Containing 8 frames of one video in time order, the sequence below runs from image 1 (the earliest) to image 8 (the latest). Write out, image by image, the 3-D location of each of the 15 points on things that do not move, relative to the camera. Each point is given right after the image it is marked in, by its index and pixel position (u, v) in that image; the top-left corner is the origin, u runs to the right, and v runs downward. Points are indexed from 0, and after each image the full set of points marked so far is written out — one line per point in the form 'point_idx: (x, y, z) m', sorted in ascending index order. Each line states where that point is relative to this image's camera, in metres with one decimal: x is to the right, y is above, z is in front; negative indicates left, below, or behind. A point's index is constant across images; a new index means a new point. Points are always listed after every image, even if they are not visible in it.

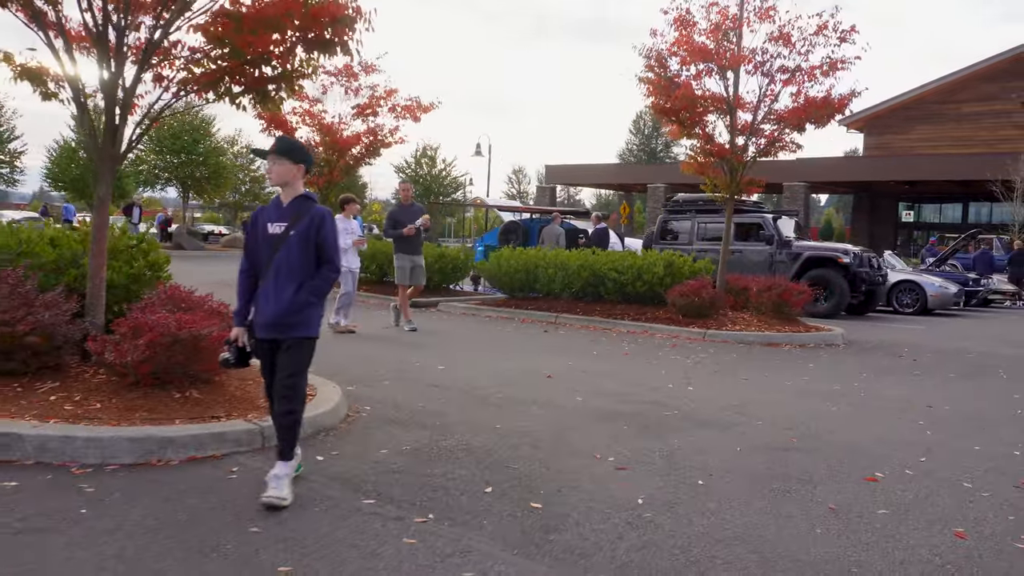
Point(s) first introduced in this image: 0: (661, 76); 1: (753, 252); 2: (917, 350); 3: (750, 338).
0: (+2.2, +3.1, +13.2) m
1: (+5.0, +0.7, +18.6) m
2: (+5.4, -0.8, +11.8) m
3: (+3.2, -0.7, +11.9) m
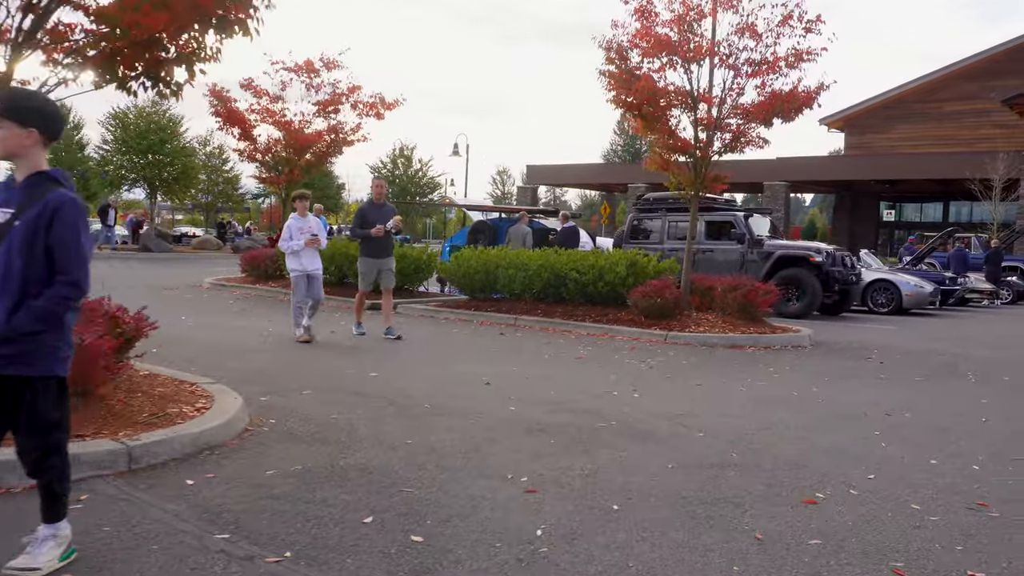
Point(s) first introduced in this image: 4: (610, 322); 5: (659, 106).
0: (+1.6, +3.1, +12.7) m
1: (+4.3, +0.7, +18.1) m
2: (+4.8, -0.8, +11.4) m
3: (+2.6, -0.7, +11.4) m
4: (+1.4, -0.5, +12.7) m
5: (+2.1, +2.6, +12.7) m
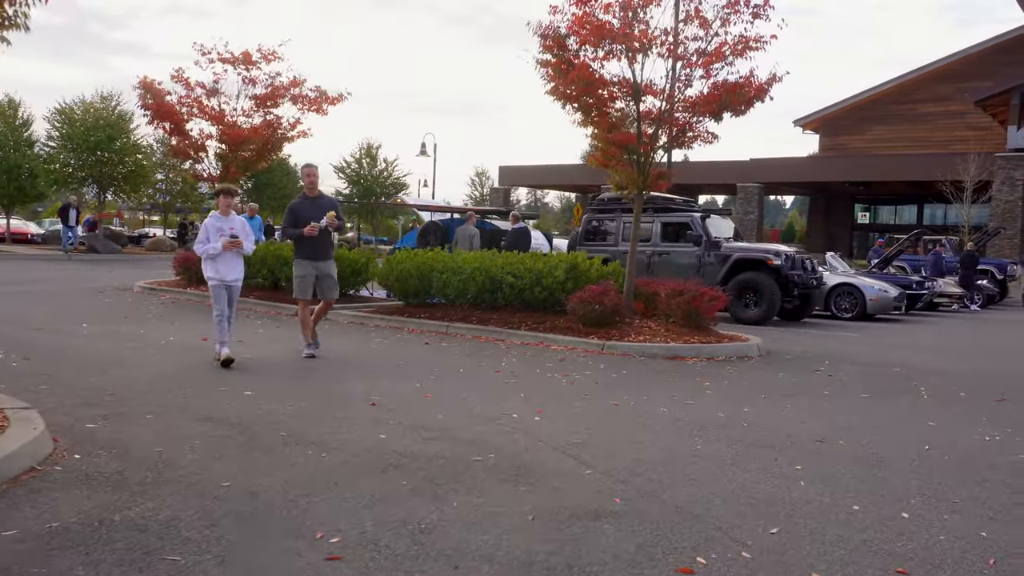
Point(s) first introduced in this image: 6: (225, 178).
0: (+0.6, +3.1, +11.8) m
1: (+3.2, +0.7, +17.3) m
2: (+3.9, -0.9, +10.5) m
3: (+1.7, -0.7, +10.5) m
4: (+0.4, -0.6, +11.8) m
5: (+1.2, +2.5, +11.8) m
6: (-6.0, +2.3, +18.5) m
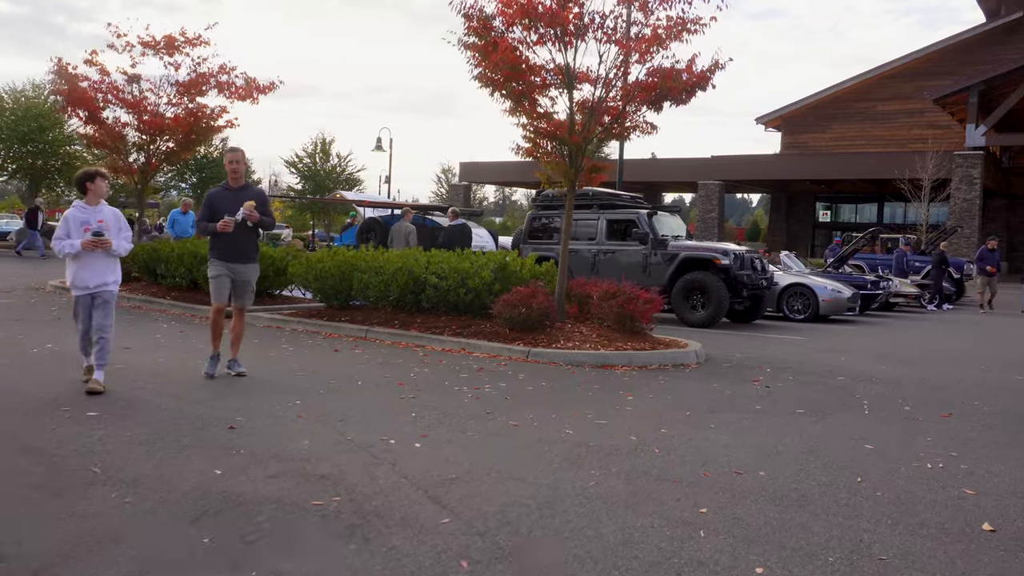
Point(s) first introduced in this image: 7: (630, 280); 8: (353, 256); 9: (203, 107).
0: (-0.3, +3.0, +10.9) m
1: (+2.1, +0.6, +16.5) m
2: (+3.0, -0.9, +9.8) m
3: (+0.7, -0.8, +9.7) m
4: (-0.5, -0.6, +10.9) m
5: (+0.2, +2.5, +11.0) m
6: (-7.2, +2.3, +17.4) m
7: (+2.2, +0.1, +16.4) m
8: (-2.3, +0.5, +12.7) m
9: (-6.1, +3.5, +17.4) m
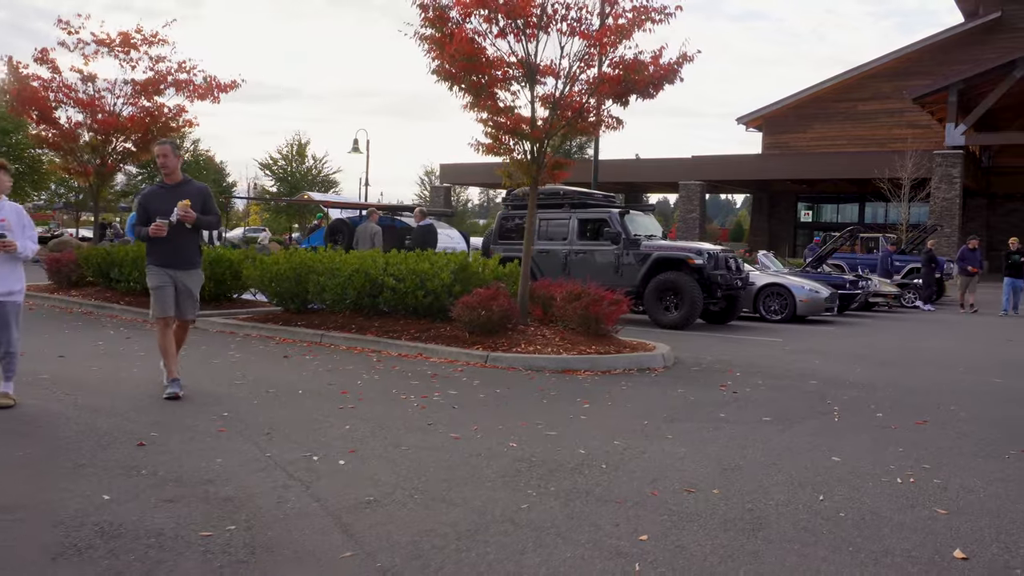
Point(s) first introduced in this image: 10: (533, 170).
0: (-0.8, +3.0, +10.4) m
1: (+1.5, +0.6, +16.0) m
2: (+2.5, -0.9, +9.4) m
3: (+0.3, -0.8, +9.2) m
4: (-1.0, -0.6, +10.4) m
5: (-0.3, +2.5, +10.5) m
6: (-7.8, +2.2, +16.8) m
7: (+1.6, +0.1, +16.0) m
8: (-2.8, +0.4, +12.2) m
9: (-6.7, +3.4, +16.8) m
10: (+0.3, +1.5, +10.9) m
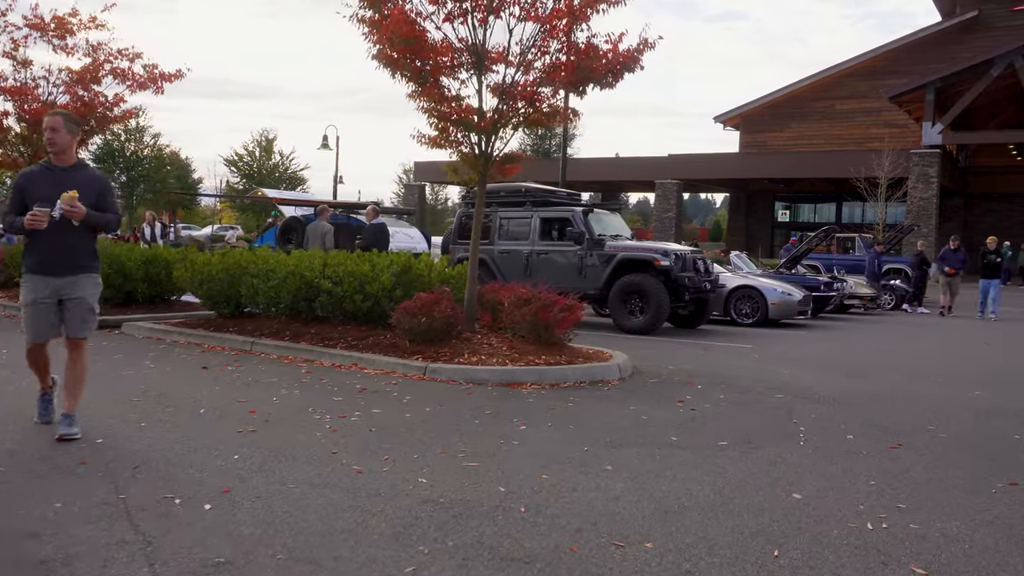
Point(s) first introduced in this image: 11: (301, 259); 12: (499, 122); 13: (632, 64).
0: (-1.4, +3.0, +9.6) m
1: (+0.8, +0.6, +15.2) m
2: (+1.9, -1.0, +8.6) m
3: (-0.3, -0.8, +8.4) m
4: (-1.6, -0.7, +9.5) m
5: (-0.9, +2.4, +9.7) m
6: (-8.5, +2.2, +15.8) m
7: (+0.9, +0.1, +15.2) m
8: (-3.4, +0.4, +11.3) m
9: (-7.4, +3.4, +15.8) m
10: (-0.3, +1.4, +10.1) m
11: (-2.5, +0.3, +10.7) m
12: (-0.1, +1.9, +10.0) m
13: (+1.4, +2.6, +10.2) m
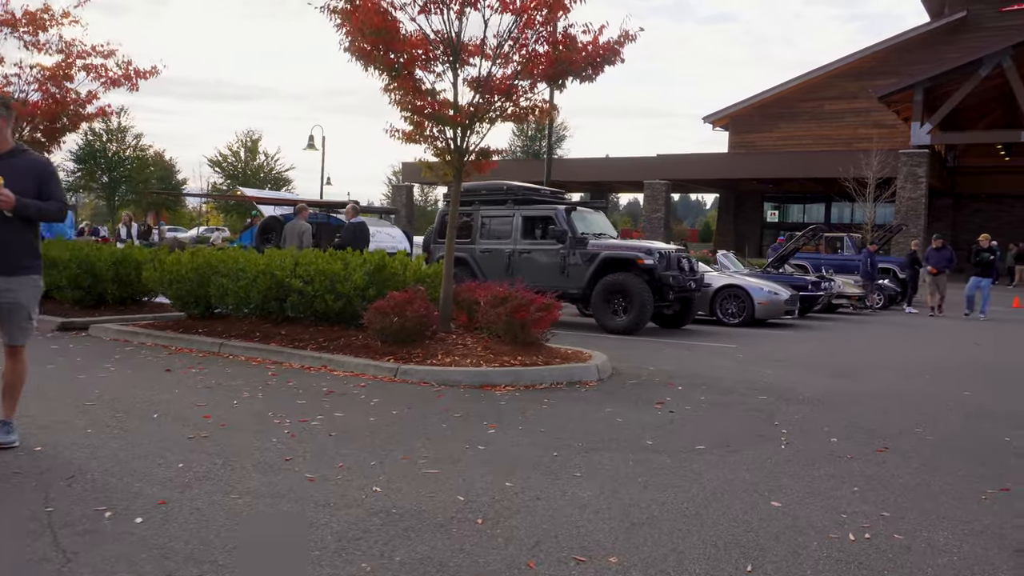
0: (-1.7, +3.0, +9.3) m
1: (+0.5, +0.6, +14.9) m
2: (+1.7, -0.9, +8.3) m
3: (-0.5, -0.8, +8.1) m
4: (-1.8, -0.6, +9.2) m
5: (-1.1, +2.5, +9.4) m
6: (-8.8, +2.2, +15.5) m
7: (+0.6, +0.1, +14.9) m
8: (-3.7, +0.4, +10.9) m
9: (-7.7, +3.4, +15.5) m
10: (-0.6, +1.4, +9.8) m
11: (-2.8, +0.3, +10.4) m
12: (-0.4, +1.9, +9.7) m
13: (+1.1, +2.6, +9.9) m
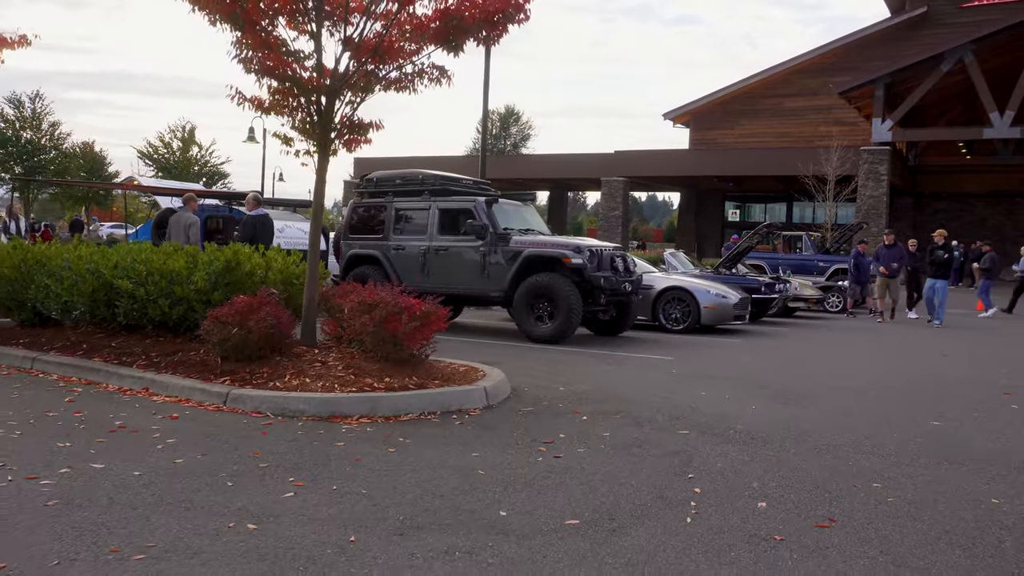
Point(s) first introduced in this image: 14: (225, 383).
0: (-2.7, +2.9, +7.5) m
1: (-0.8, +0.6, +13.2) m
2: (+0.7, -1.0, +6.6) m
3: (-1.6, -0.8, +6.4) m
4: (-2.9, -0.7, +7.4) m
5: (-2.2, +2.4, +7.6) m
6: (-10.1, +2.2, +13.4) m
7: (-0.7, +0.1, +13.2) m
8: (-4.8, +0.4, +9.1) m
9: (-9.0, +3.4, +13.5) m
10: (-1.7, +1.4, +8.1) m
11: (-3.9, +0.3, +8.5) m
12: (-1.5, +1.9, +8.0) m
13: (0.0, +2.6, +8.3) m
14: (-2.2, -0.7, +6.9) m
